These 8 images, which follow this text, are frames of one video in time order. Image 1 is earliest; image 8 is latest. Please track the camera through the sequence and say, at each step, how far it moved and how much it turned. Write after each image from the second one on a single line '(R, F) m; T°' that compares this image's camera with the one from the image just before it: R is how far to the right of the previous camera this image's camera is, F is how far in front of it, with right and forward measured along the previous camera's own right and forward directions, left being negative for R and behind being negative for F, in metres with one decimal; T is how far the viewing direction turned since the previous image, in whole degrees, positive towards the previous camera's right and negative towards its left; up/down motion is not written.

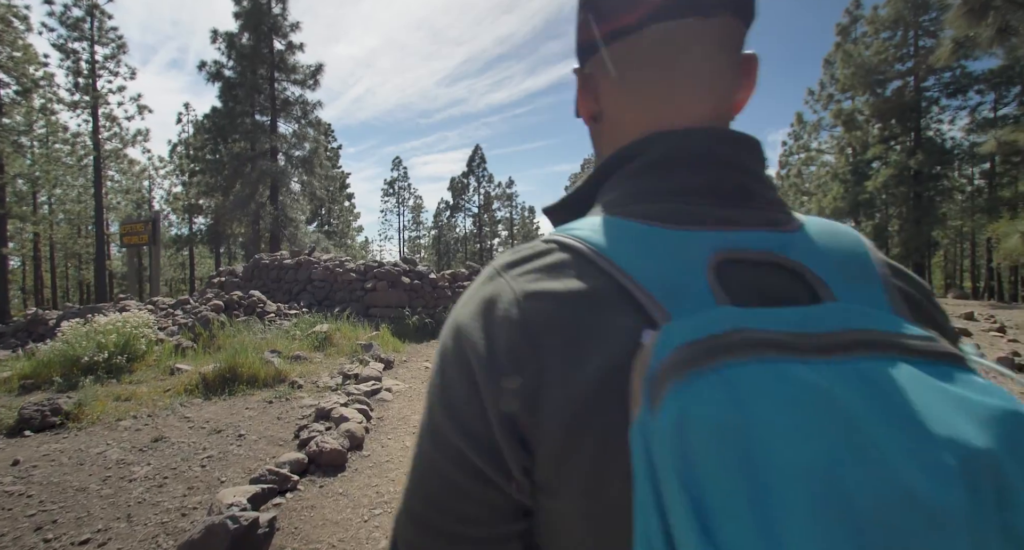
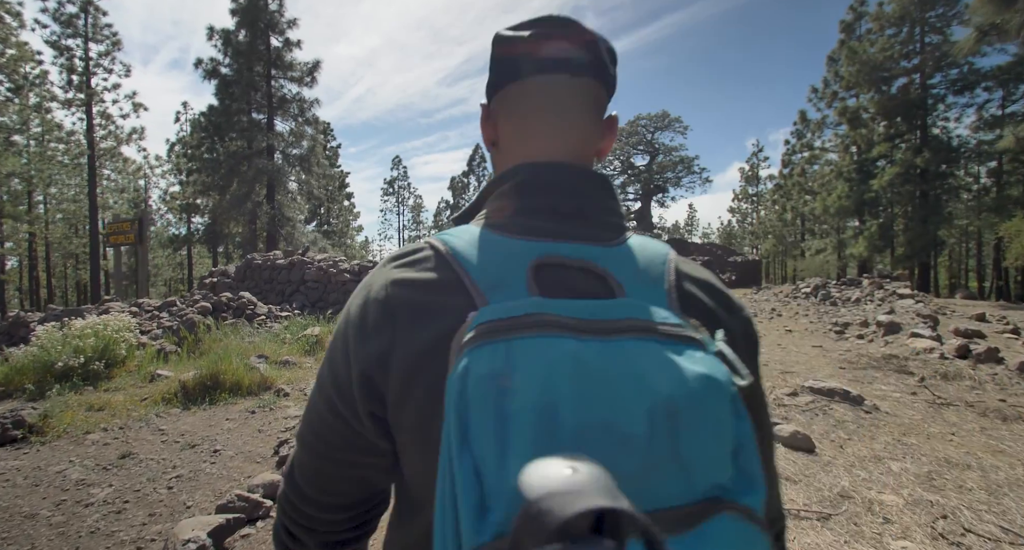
(0.0, +0.3) m; 0°
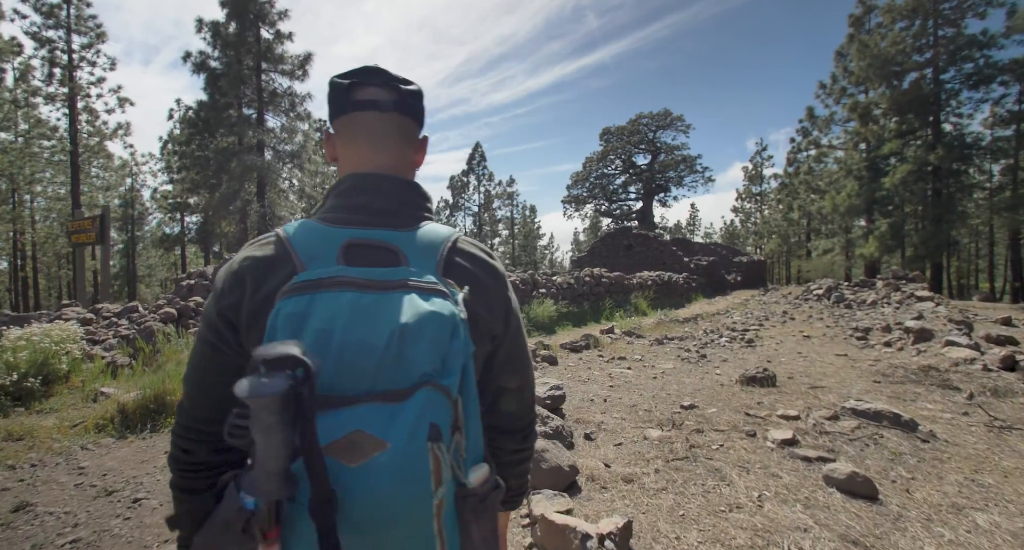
(0.0, +0.7) m; 0°
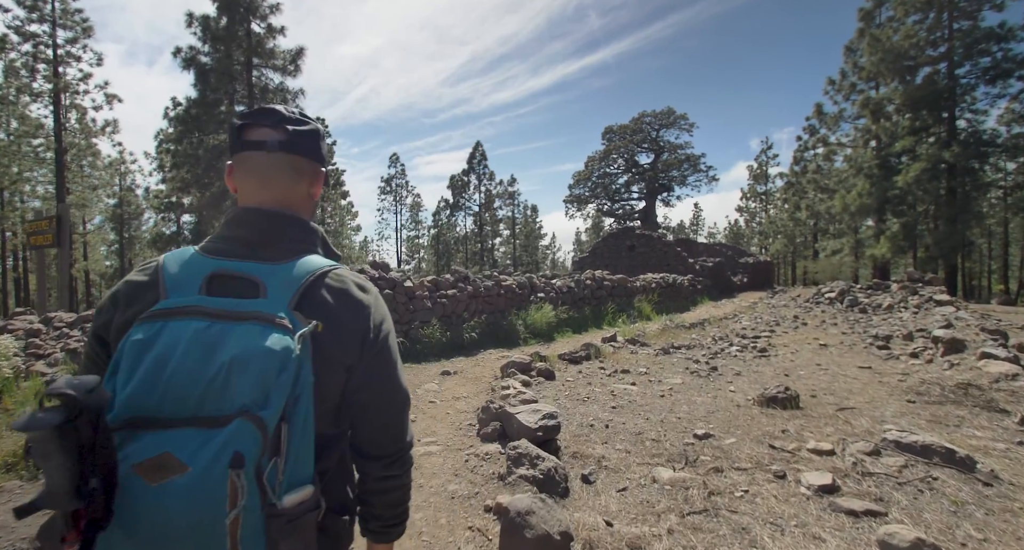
(+0.1, +0.6) m; 0°
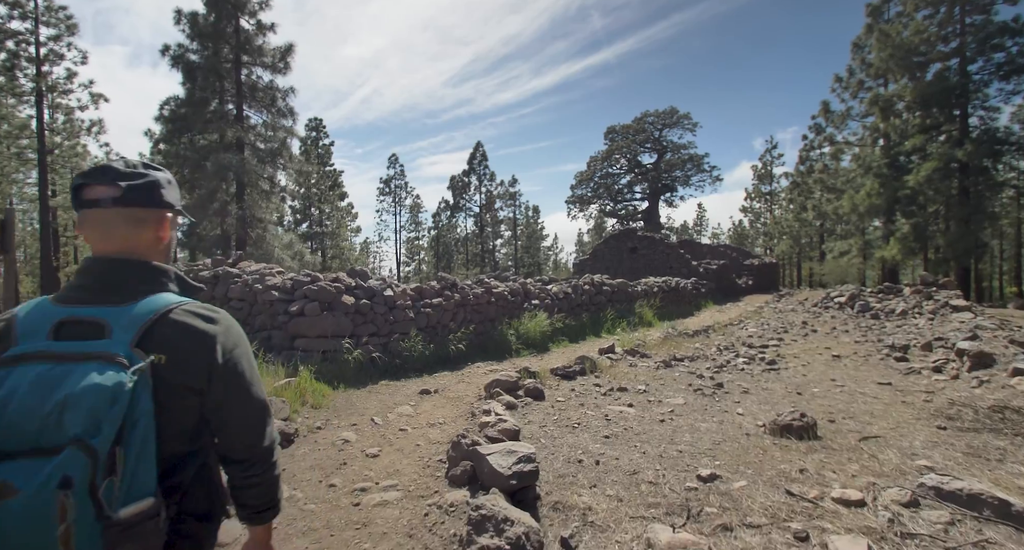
(+0.2, +0.6) m; 0°
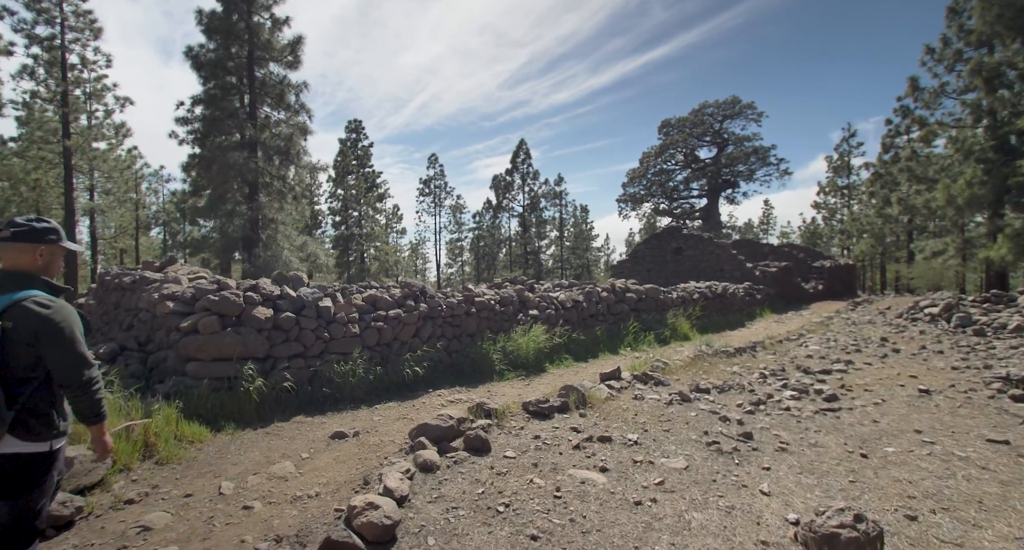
(+1.1, +1.6) m; -7°
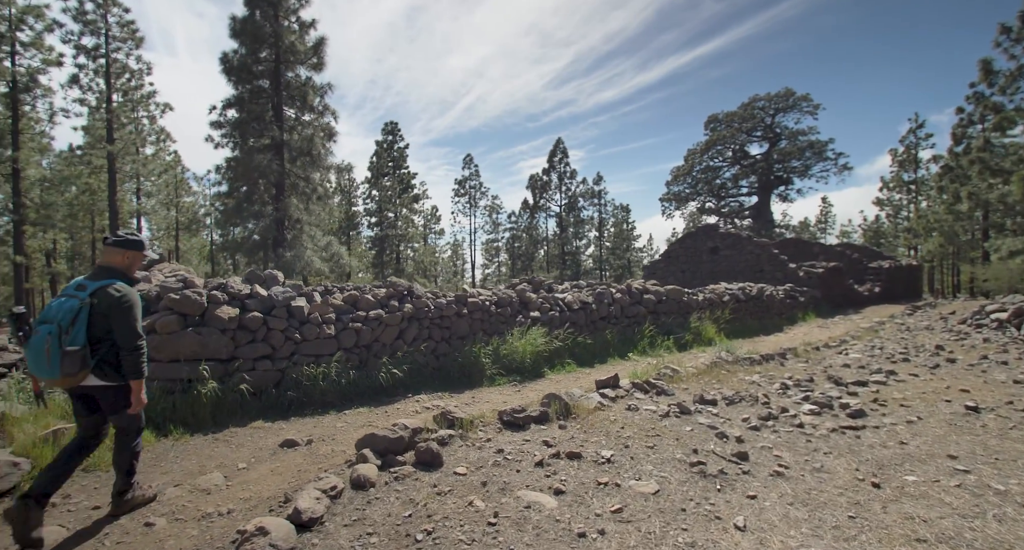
(+0.8, +0.4) m; -5°
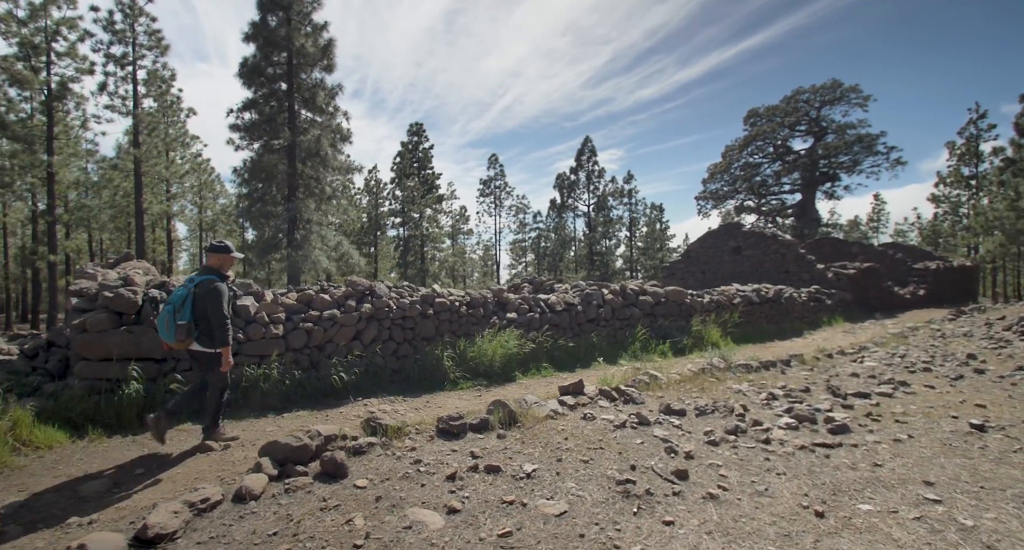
(+1.0, +0.3) m; -4°
